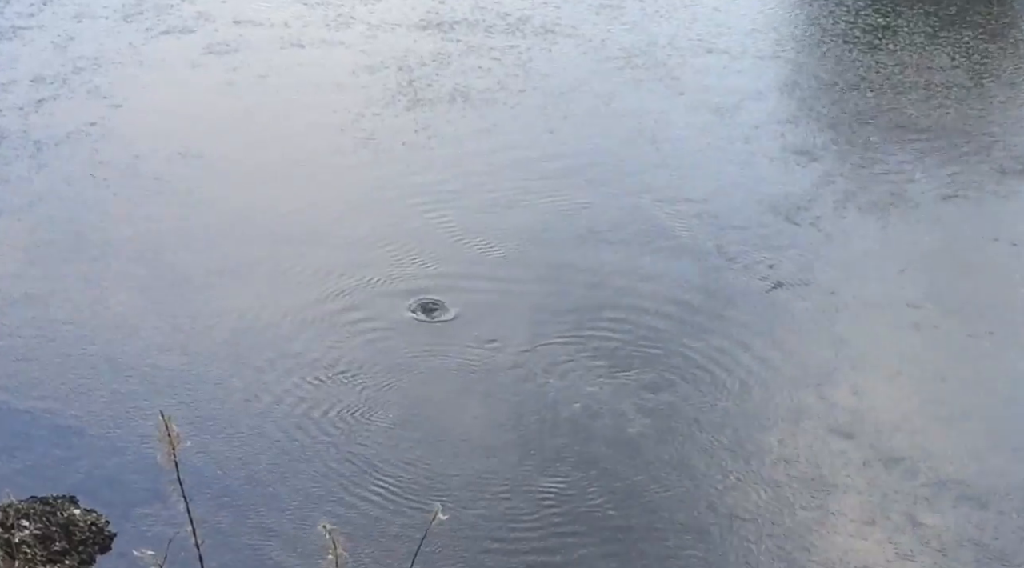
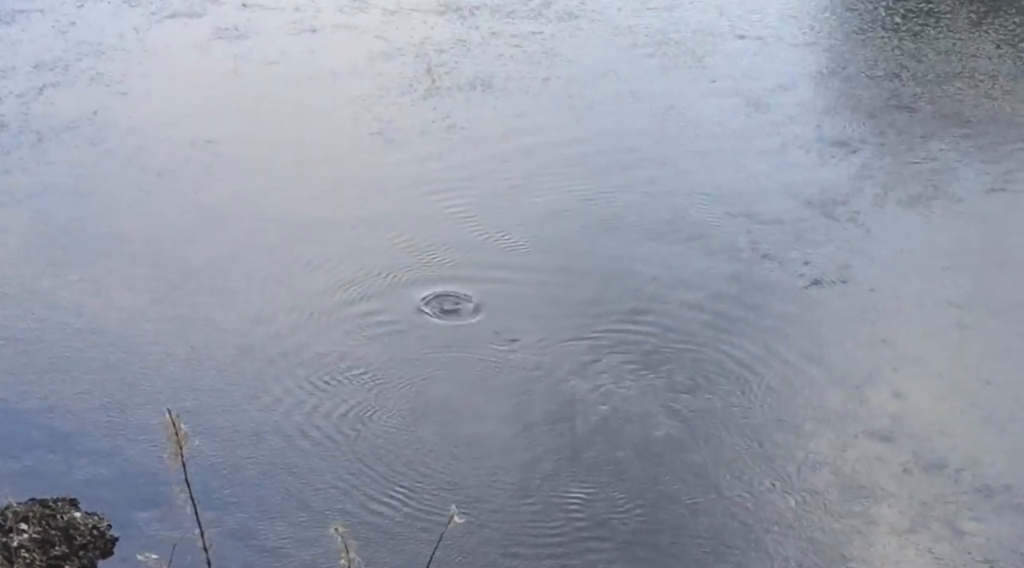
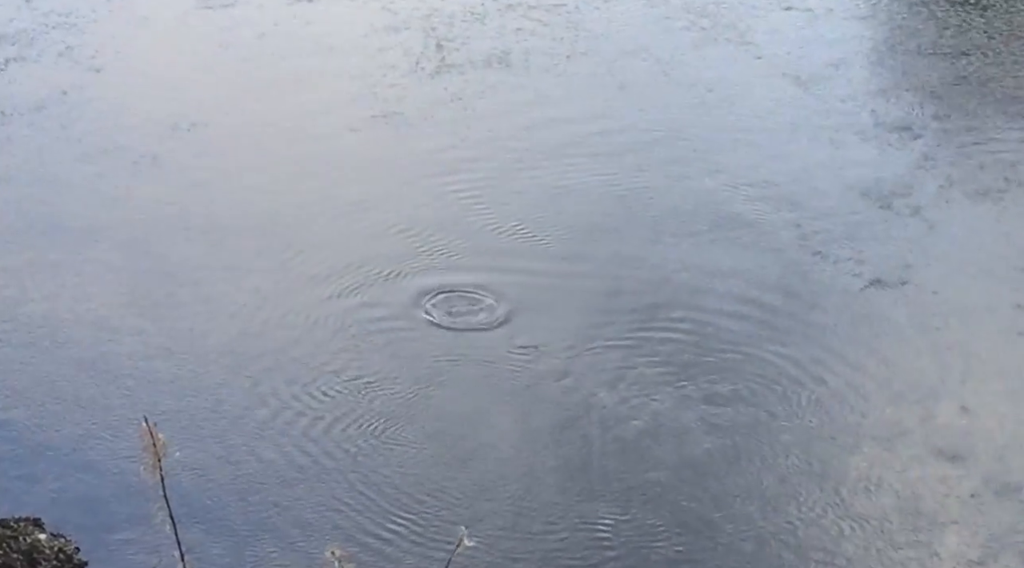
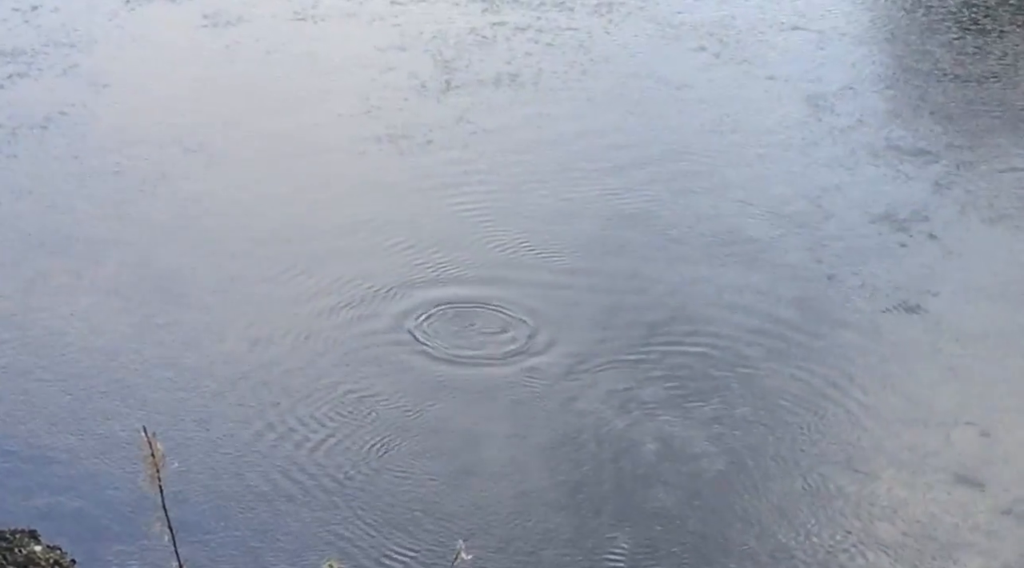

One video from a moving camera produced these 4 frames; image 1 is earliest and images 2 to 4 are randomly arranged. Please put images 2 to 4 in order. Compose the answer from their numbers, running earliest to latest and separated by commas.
2, 3, 4
